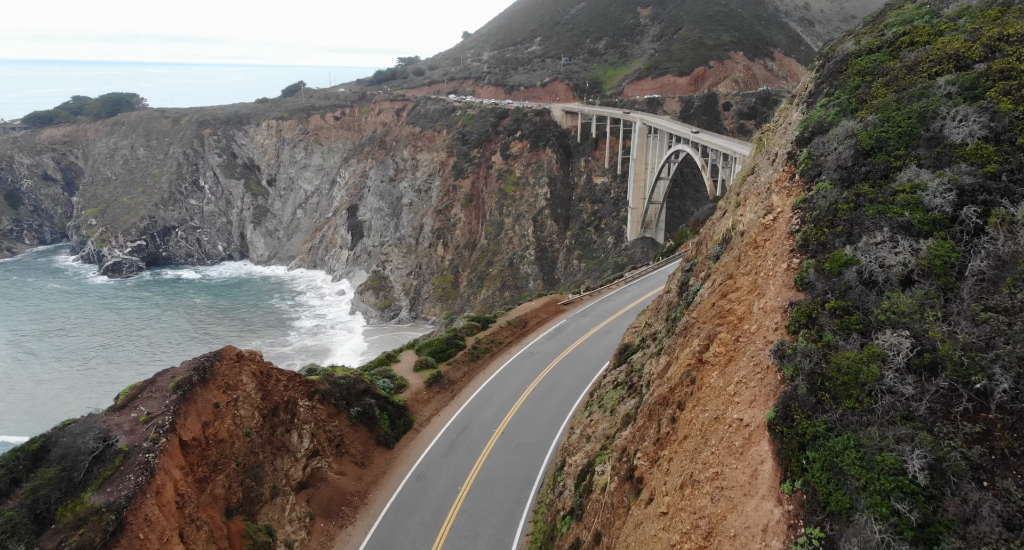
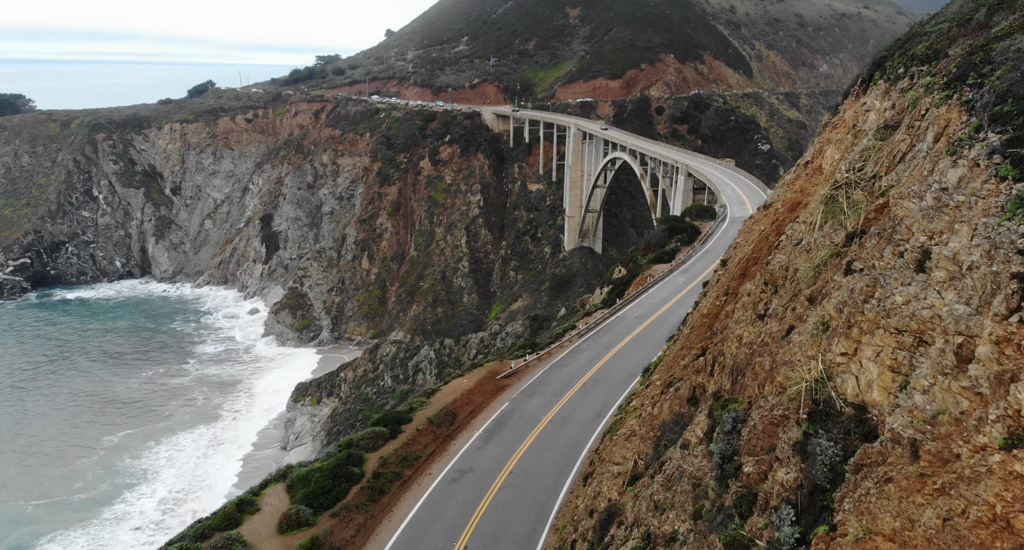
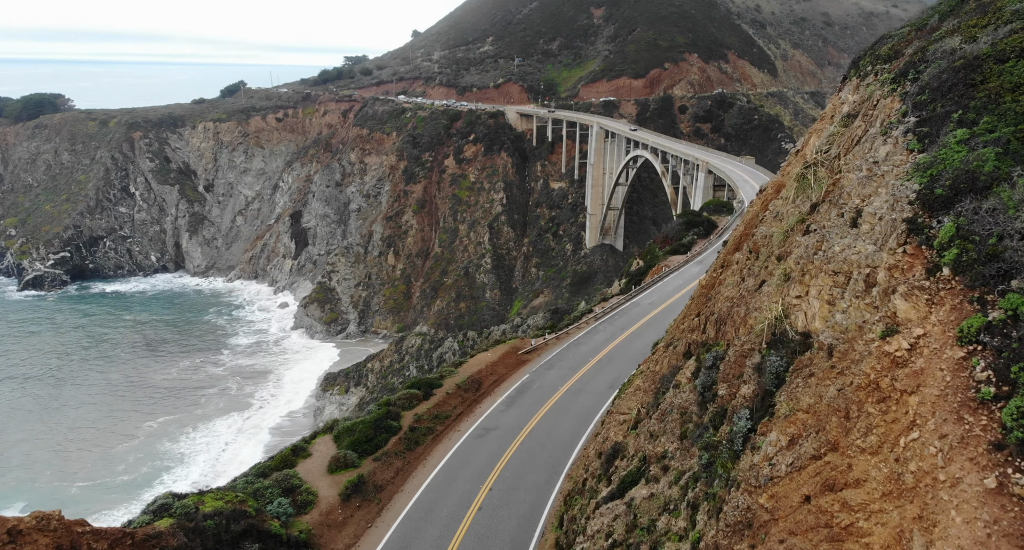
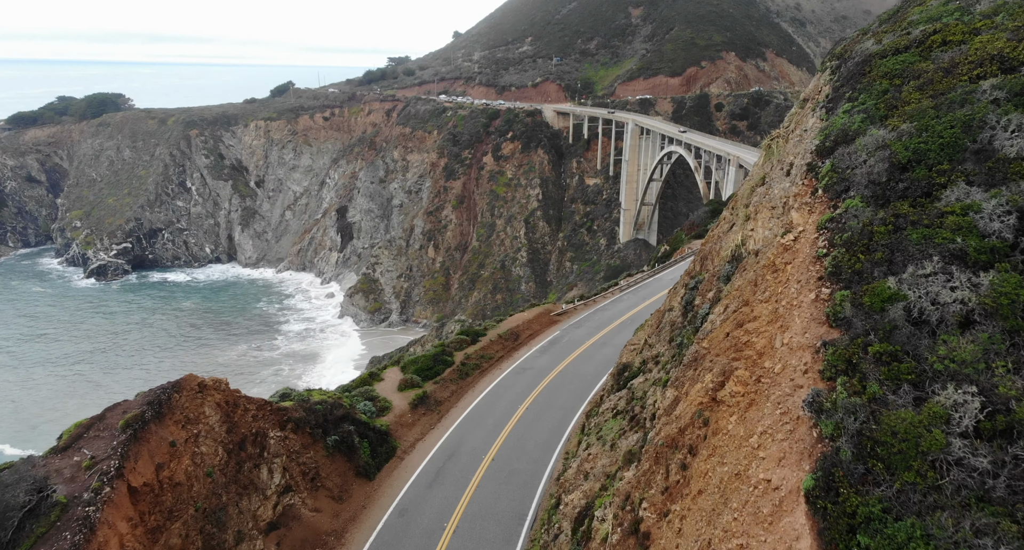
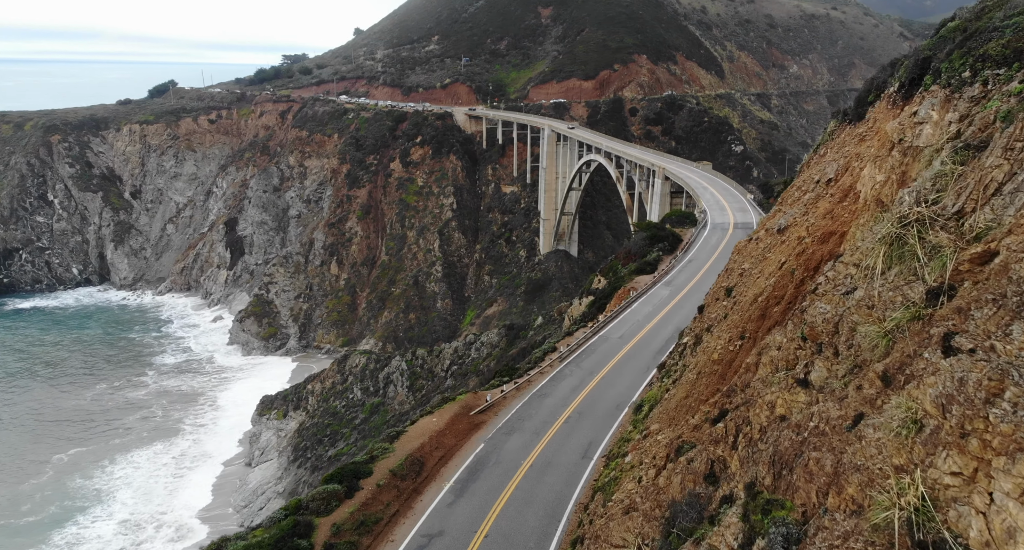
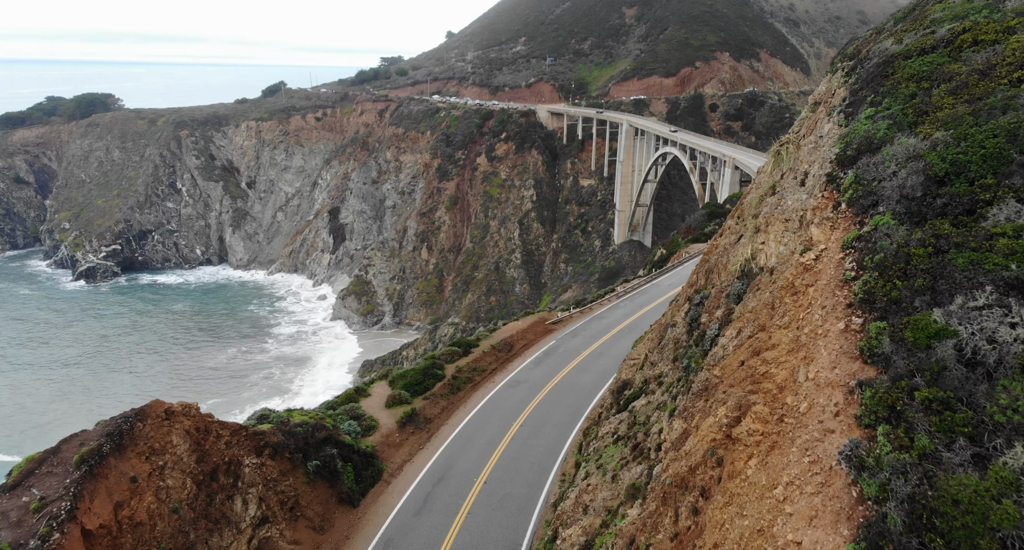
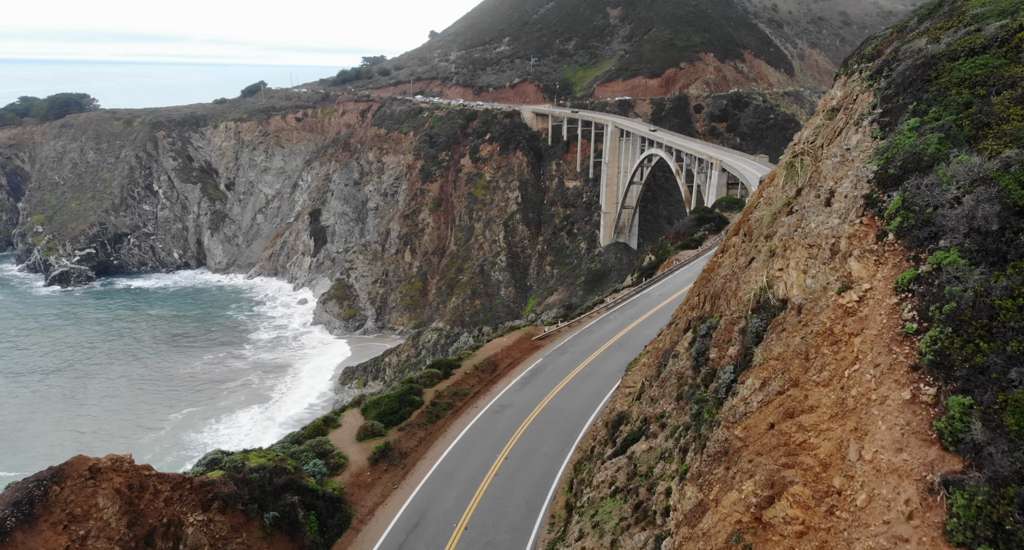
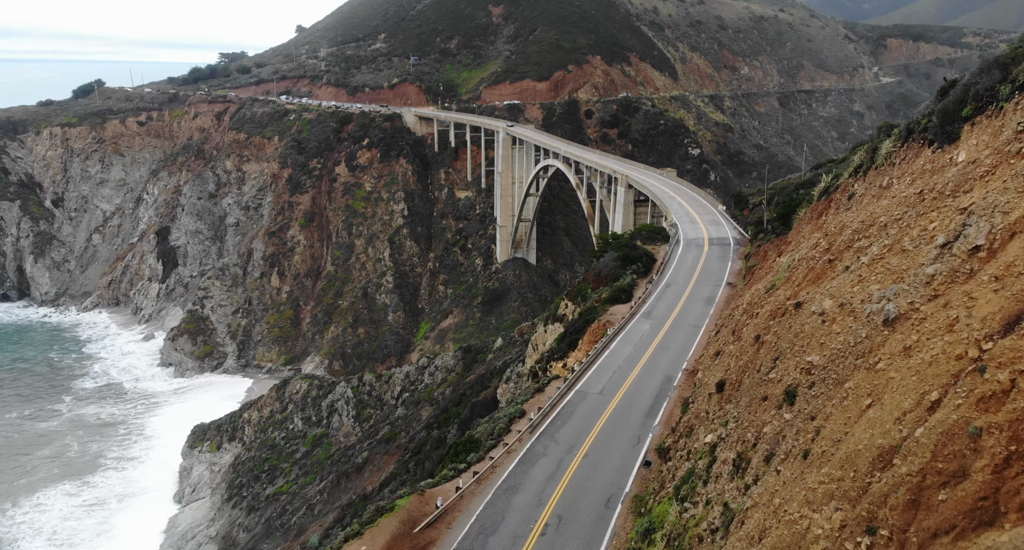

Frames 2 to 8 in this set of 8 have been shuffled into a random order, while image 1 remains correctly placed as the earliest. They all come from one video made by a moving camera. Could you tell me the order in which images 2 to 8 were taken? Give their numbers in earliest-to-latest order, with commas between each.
4, 6, 7, 3, 2, 5, 8
